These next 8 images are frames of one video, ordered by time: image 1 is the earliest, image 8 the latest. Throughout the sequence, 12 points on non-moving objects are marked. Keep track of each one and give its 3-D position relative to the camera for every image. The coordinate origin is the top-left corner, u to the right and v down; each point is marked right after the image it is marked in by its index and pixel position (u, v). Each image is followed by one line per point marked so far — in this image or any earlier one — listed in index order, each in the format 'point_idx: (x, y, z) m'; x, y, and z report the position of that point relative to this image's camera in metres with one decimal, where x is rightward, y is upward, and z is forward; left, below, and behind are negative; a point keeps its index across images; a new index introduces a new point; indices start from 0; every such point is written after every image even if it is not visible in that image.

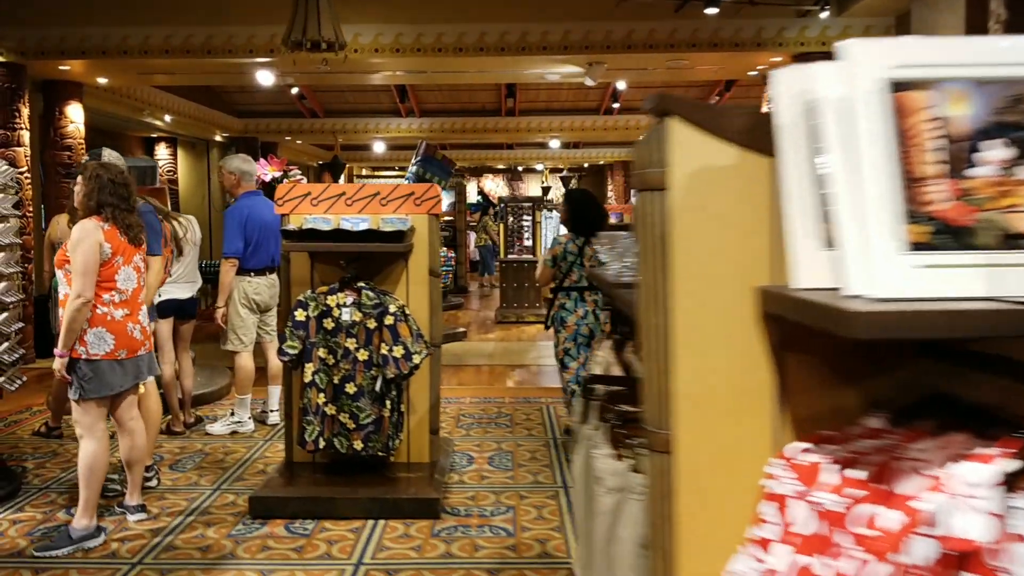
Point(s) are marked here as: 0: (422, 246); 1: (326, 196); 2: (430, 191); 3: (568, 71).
0: (-0.4, +0.2, +3.5) m
1: (-0.8, +0.4, +3.5) m
2: (-0.4, +0.4, +3.5) m
3: (+0.5, +2.0, +7.1) m
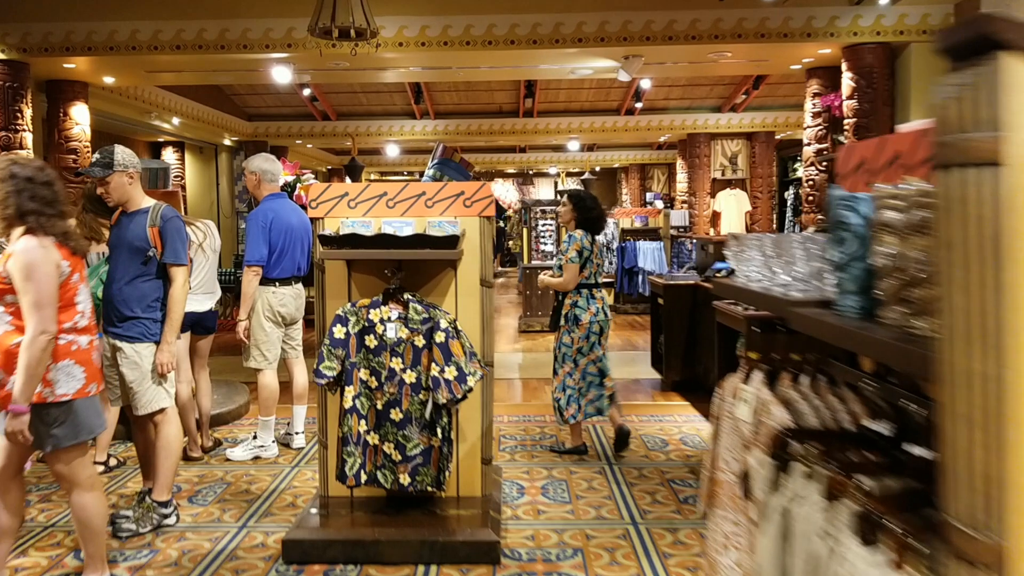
0: (-0.2, +0.1, +3.1) m
1: (-0.6, +0.4, +3.1) m
2: (-0.1, +0.4, +3.1) m
3: (+0.8, +1.9, +6.7) m
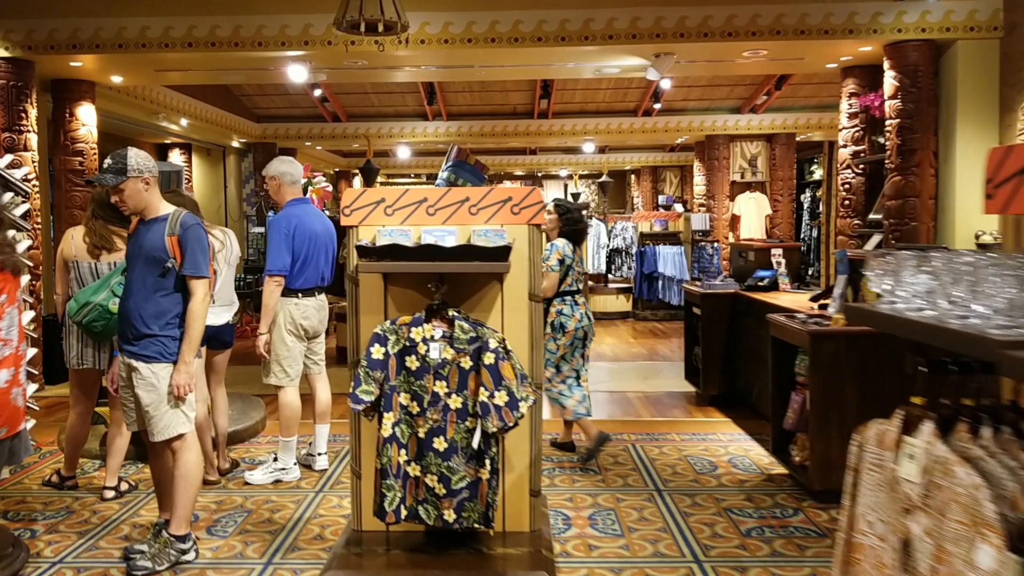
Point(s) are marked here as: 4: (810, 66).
0: (0.0, +0.1, +2.8) m
1: (-0.4, +0.3, +2.8) m
2: (+0.1, +0.3, +2.8) m
3: (+1.0, +1.9, +6.4) m
4: (+2.5, +1.9, +6.6) m
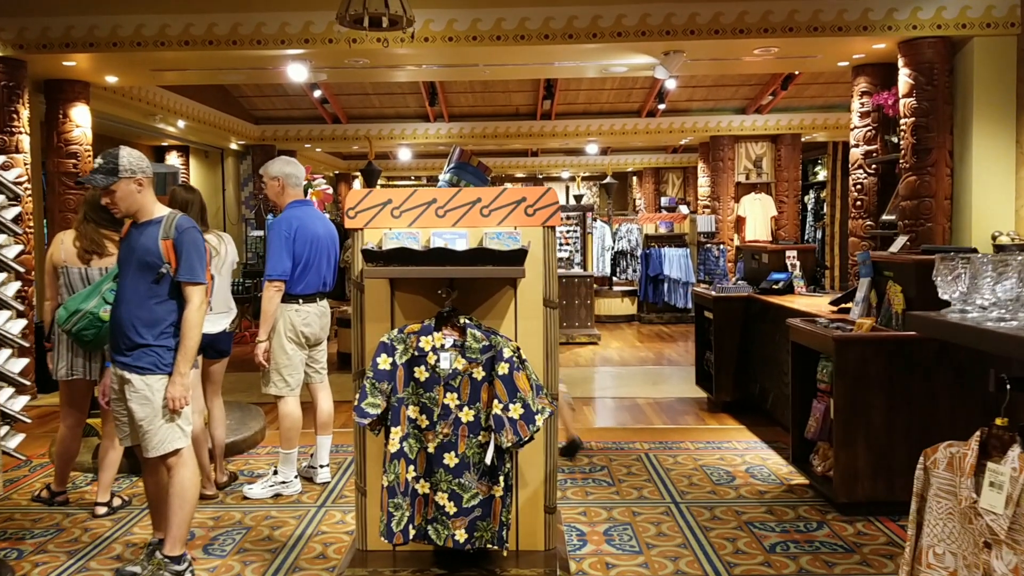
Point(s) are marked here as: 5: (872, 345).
0: (+0.1, +0.1, +2.7) m
1: (-0.4, +0.3, +2.7) m
2: (+0.1, +0.3, +2.7) m
3: (+1.0, +1.8, +6.3) m
4: (+2.6, +1.9, +6.5) m
5: (+1.4, -0.2, +3.1) m
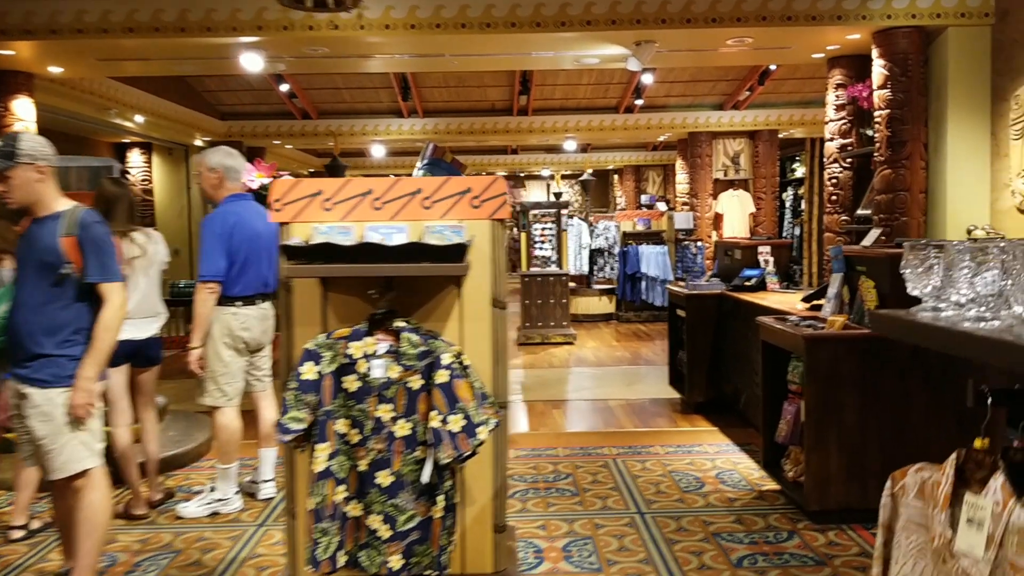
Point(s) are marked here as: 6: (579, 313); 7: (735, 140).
0: (-0.1, +0.1, +2.4) m
1: (-0.5, +0.3, +2.4) m
2: (-0.1, +0.3, +2.4) m
3: (+0.7, +1.8, +6.1) m
4: (+2.3, +1.9, +6.3) m
5: (+1.2, -0.2, +2.9) m
6: (+0.9, -0.3, +10.5) m
7: (+3.2, +2.1, +11.2) m
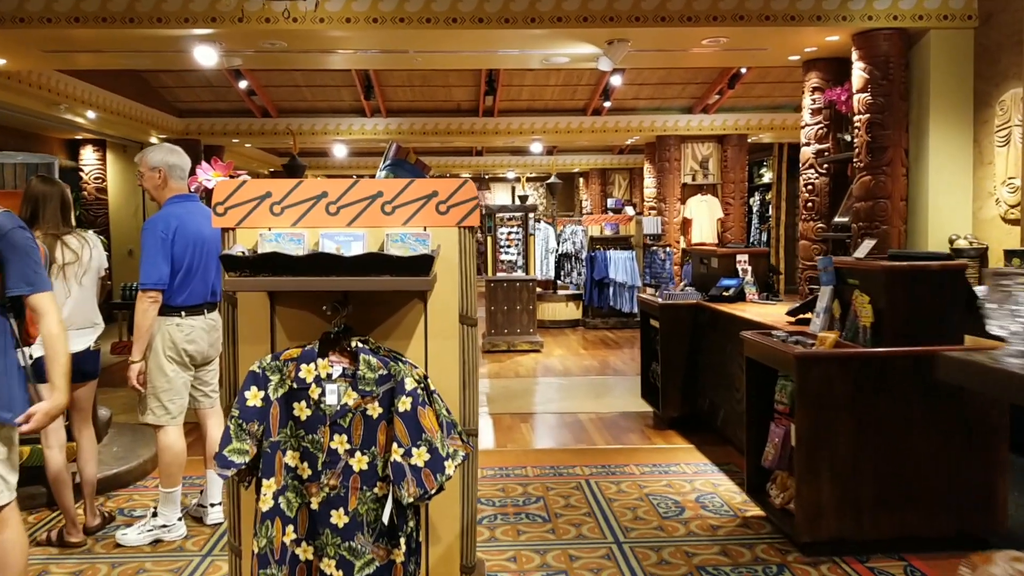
0: (-0.2, 0.0, +2.2) m
1: (-0.6, +0.3, +2.2) m
2: (-0.1, +0.3, +2.2) m
3: (+0.5, +1.8, +5.9) m
4: (+2.1, +1.8, +6.2) m
5: (+1.1, -0.3, +2.7) m
6: (+0.4, -0.4, +10.3) m
7: (+2.7, +2.1, +11.1) m
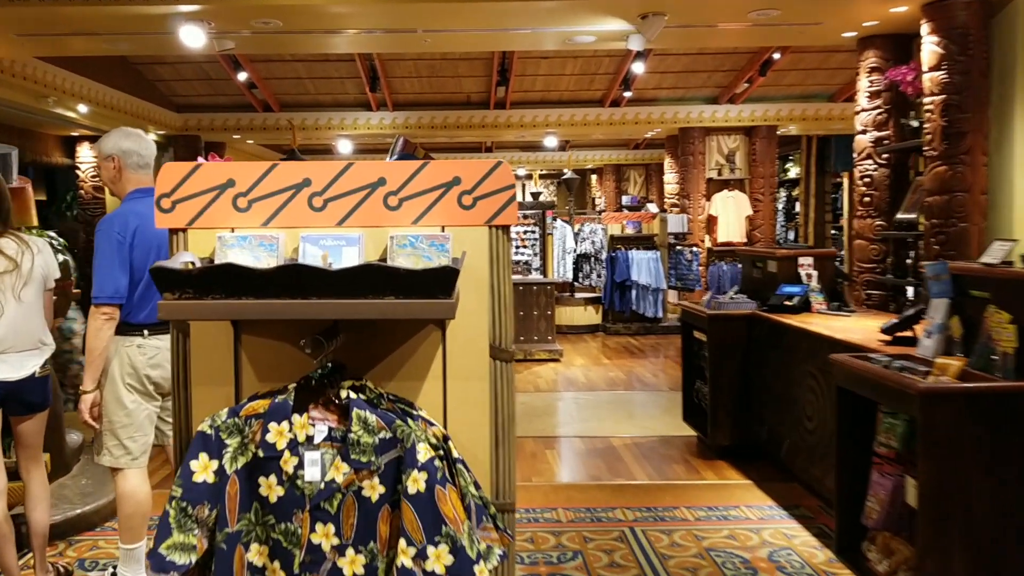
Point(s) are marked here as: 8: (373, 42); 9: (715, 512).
0: (-0.1, 0.0, +1.6) m
1: (-0.5, +0.2, +1.6) m
2: (0.0, +0.2, +1.6) m
3: (+0.6, +1.8, +5.3) m
4: (+2.2, +1.8, +5.5) m
5: (+1.3, -0.3, +2.1) m
6: (+0.6, -0.4, +9.7) m
7: (+2.9, +2.0, +10.4) m
8: (-1.0, +1.8, +5.5) m
9: (+0.9, -0.9, +3.3) m
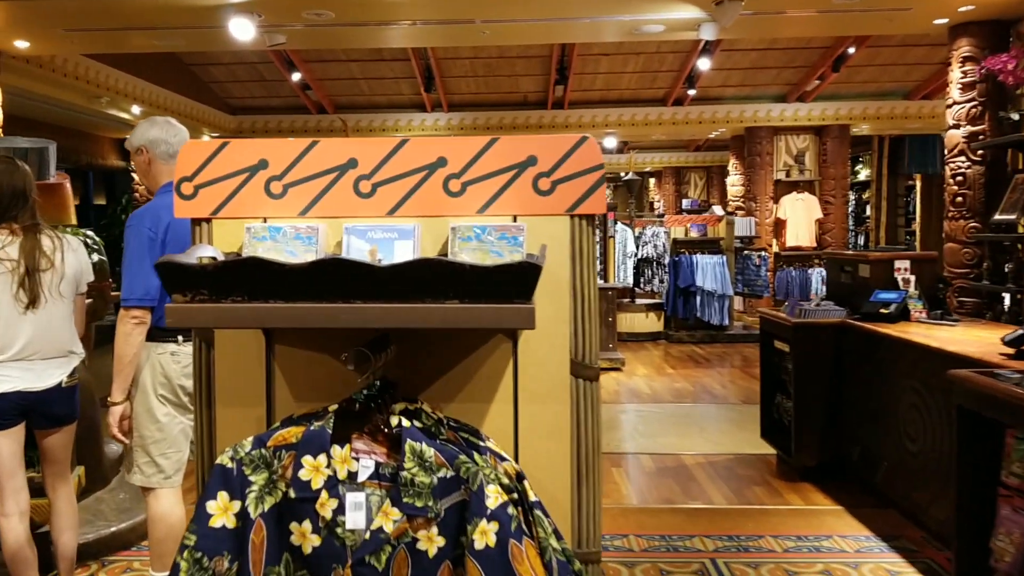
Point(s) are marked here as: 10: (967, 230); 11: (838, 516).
0: (+0.1, 0.0, +1.3) m
1: (-0.4, +0.2, +1.3) m
2: (+0.1, +0.2, +1.3) m
3: (+1.1, +1.7, +5.0) m
4: (+2.6, +1.7, +5.1) m
5: (+1.4, -0.3, +1.8) m
6: (+1.3, -0.5, +9.3) m
7: (+3.7, +1.9, +9.9) m
8: (-0.6, +1.7, +5.3) m
9: (+1.1, -1.0, +3.0) m
10: (+2.8, +0.4, +4.8) m
11: (+1.4, -1.0, +3.2) m
